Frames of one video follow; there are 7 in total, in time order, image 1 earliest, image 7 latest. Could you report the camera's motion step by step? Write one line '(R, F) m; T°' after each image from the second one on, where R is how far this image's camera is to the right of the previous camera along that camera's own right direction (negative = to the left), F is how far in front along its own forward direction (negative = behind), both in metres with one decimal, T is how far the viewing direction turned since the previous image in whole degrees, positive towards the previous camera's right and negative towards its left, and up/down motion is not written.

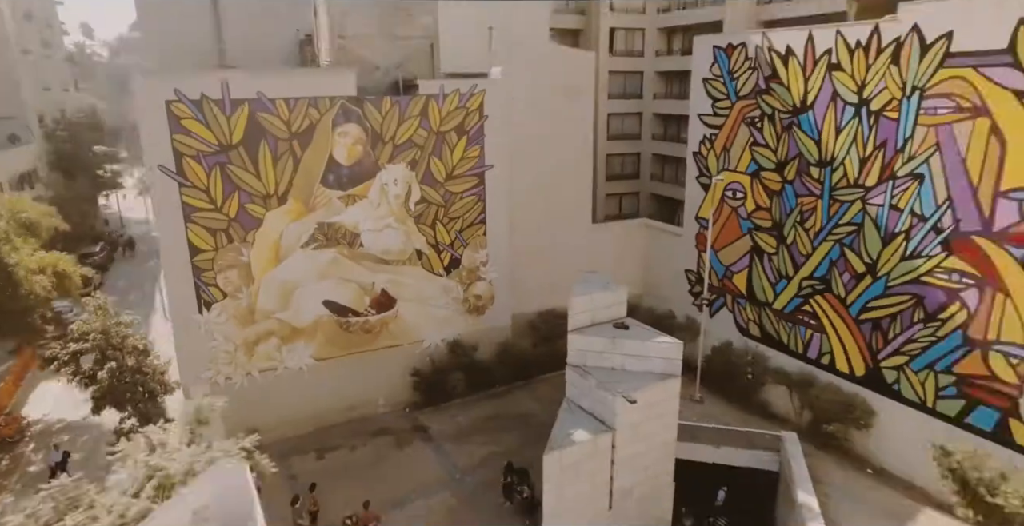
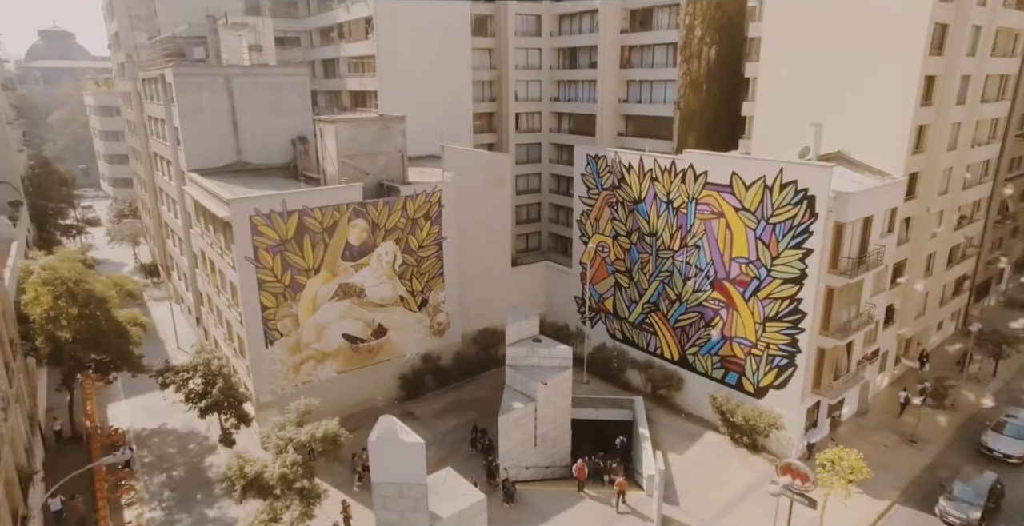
(-2.4, -10.9) m; +9°
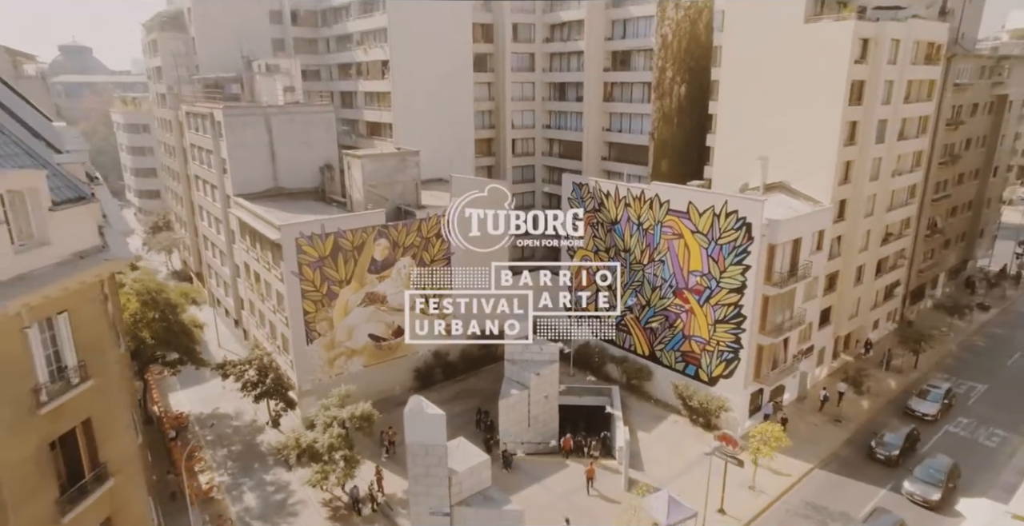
(-0.1, -6.0) m; 0°
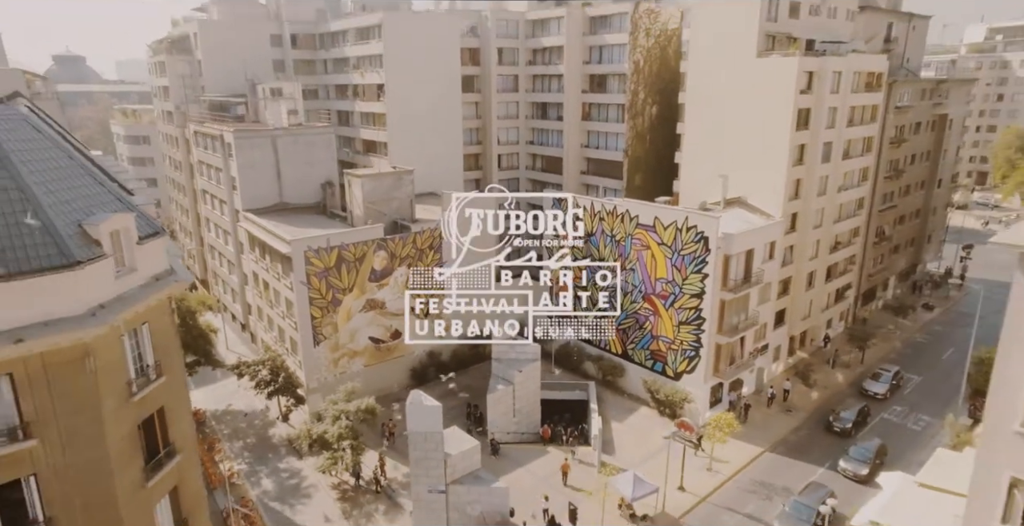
(+0.1, -3.9) m; +1°
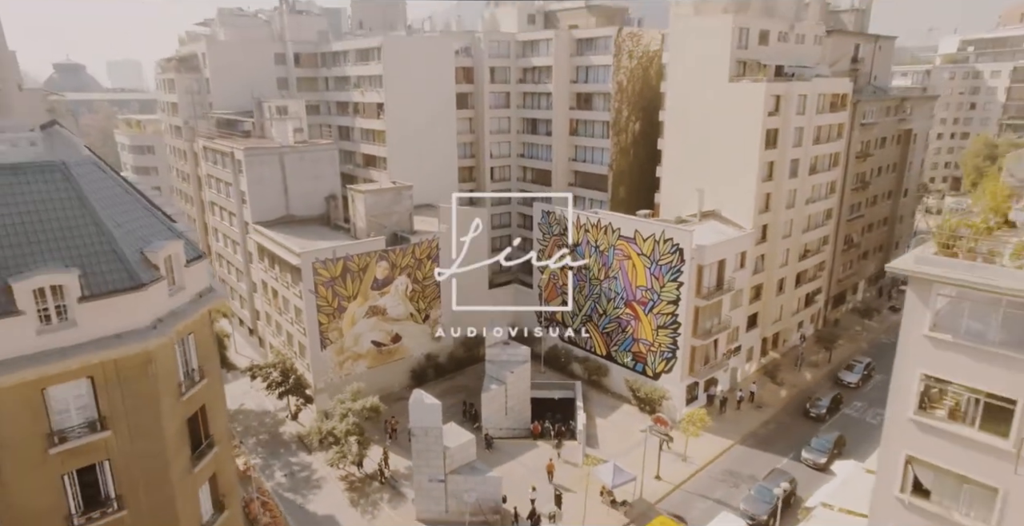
(+0.1, -3.2) m; +1°
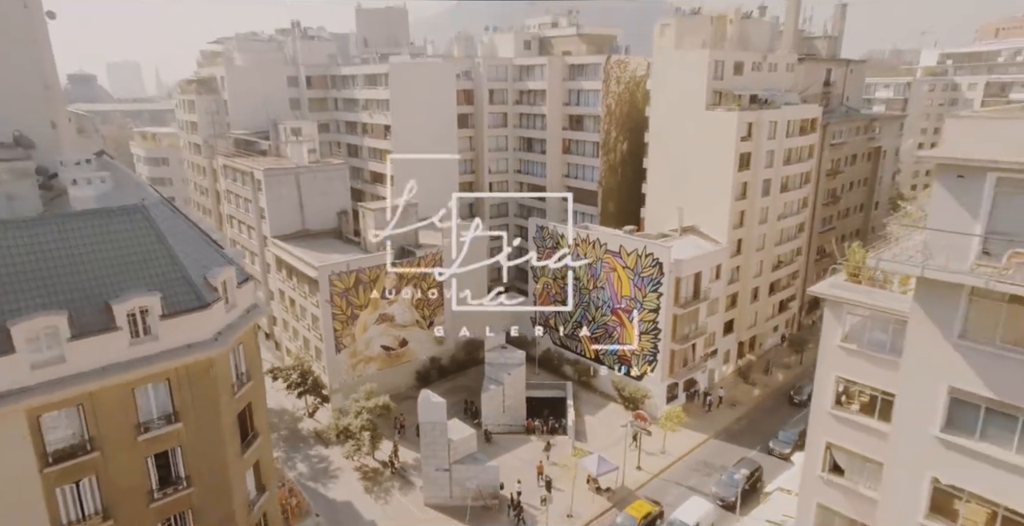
(+0.1, -4.2) m; 0°
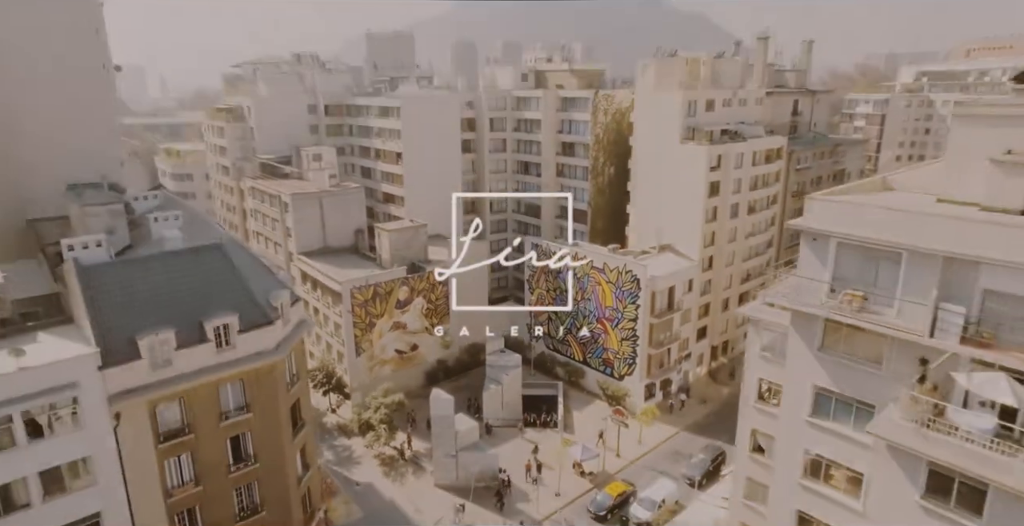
(+0.2, -6.3) m; 0°
